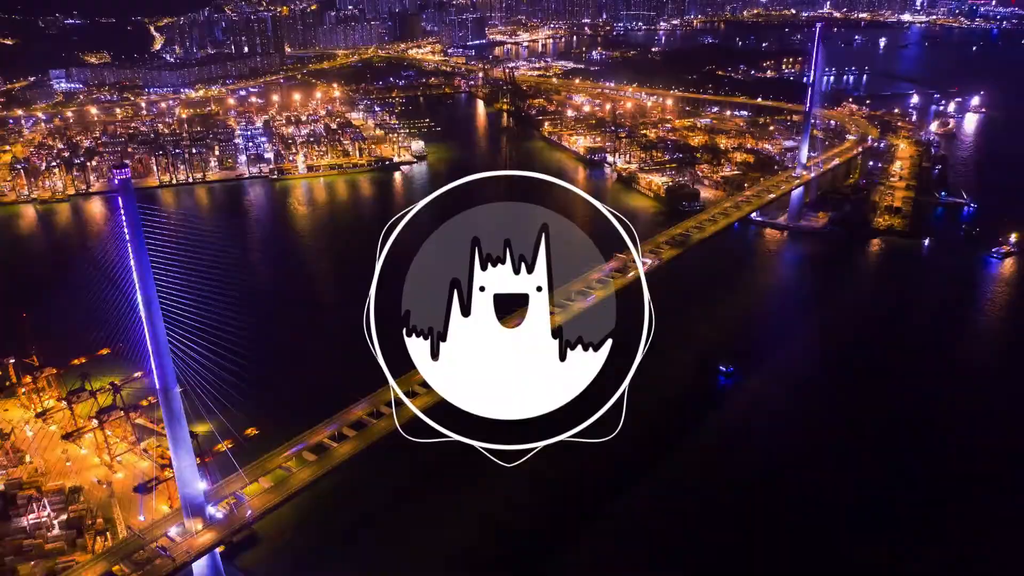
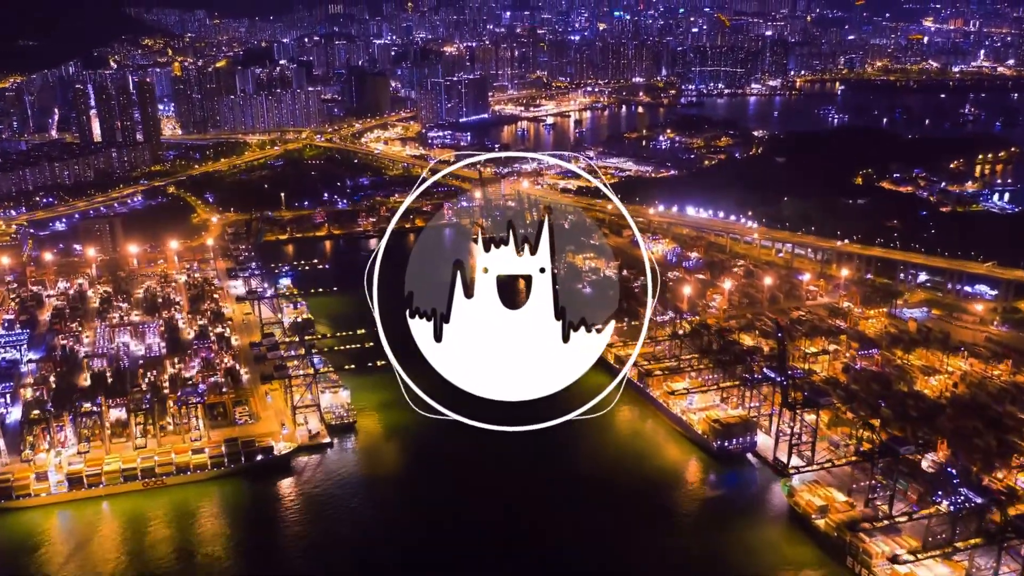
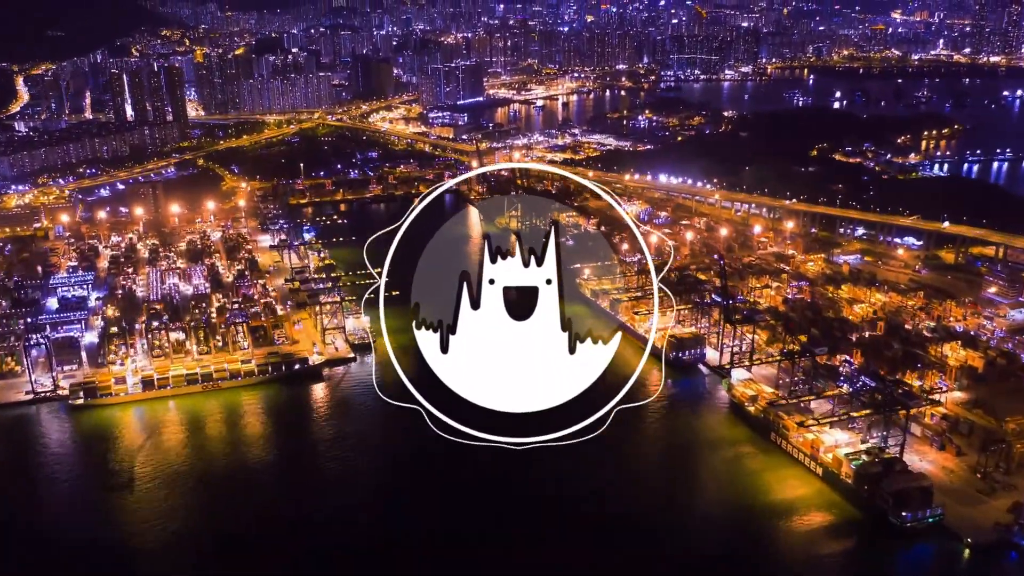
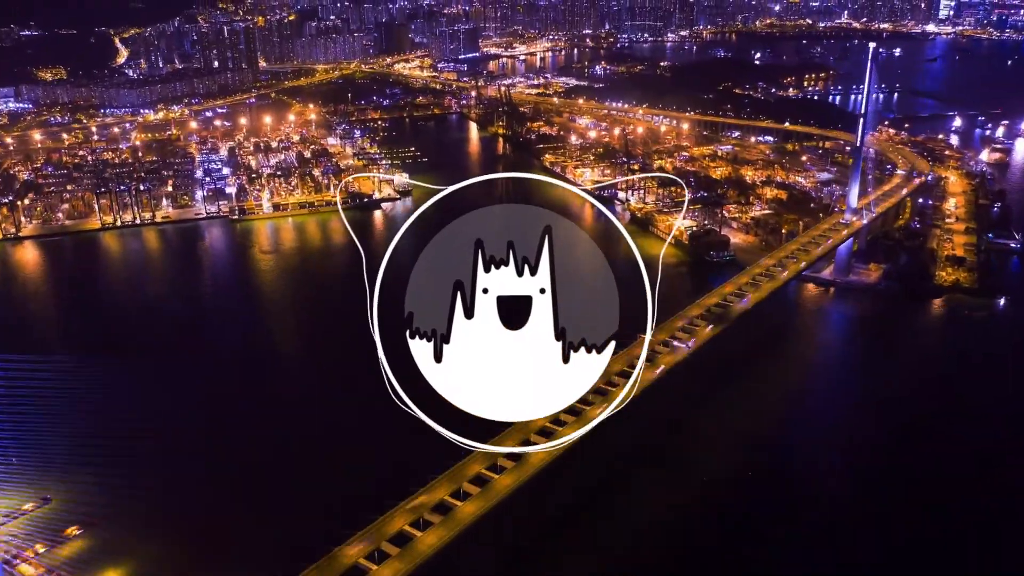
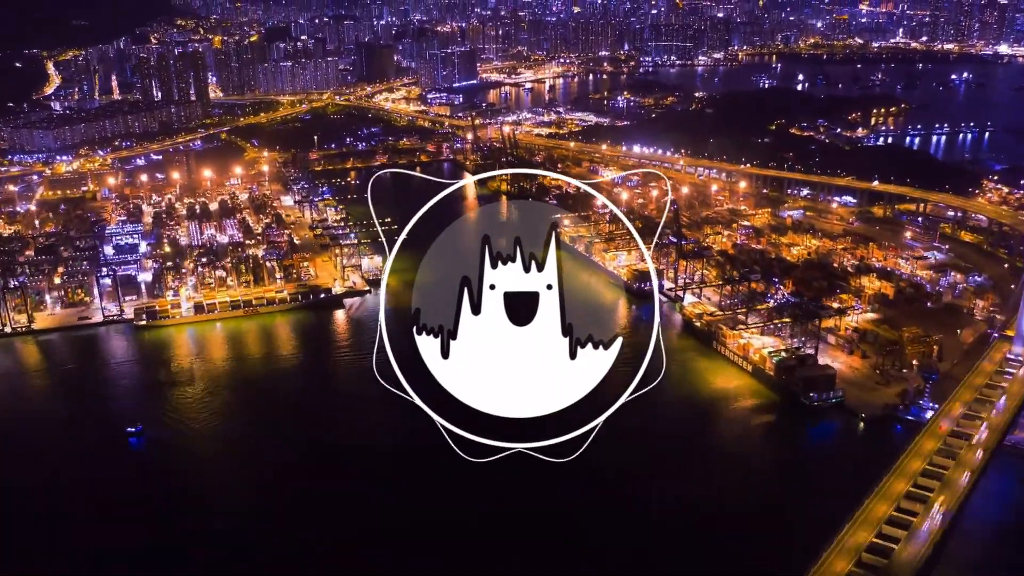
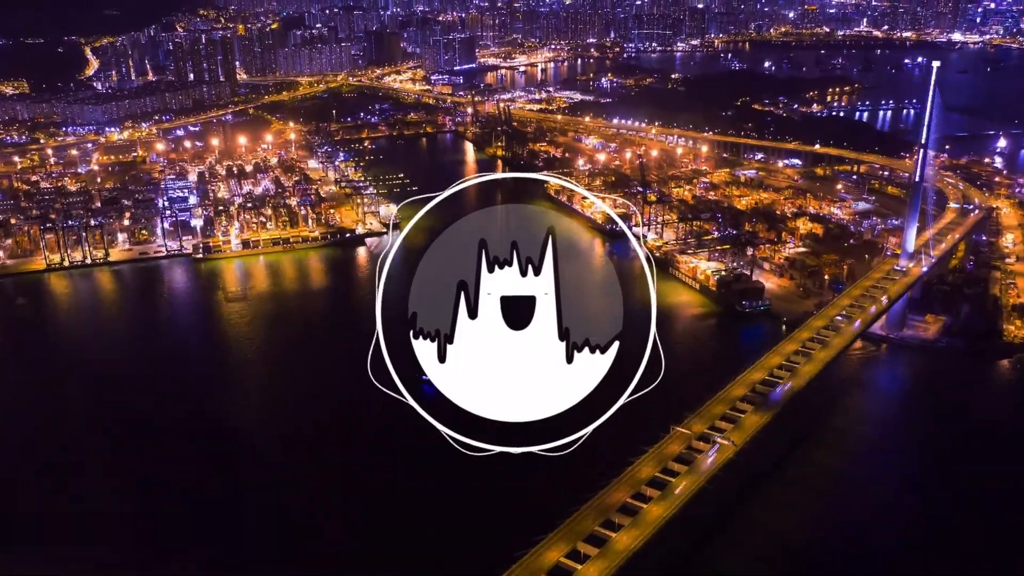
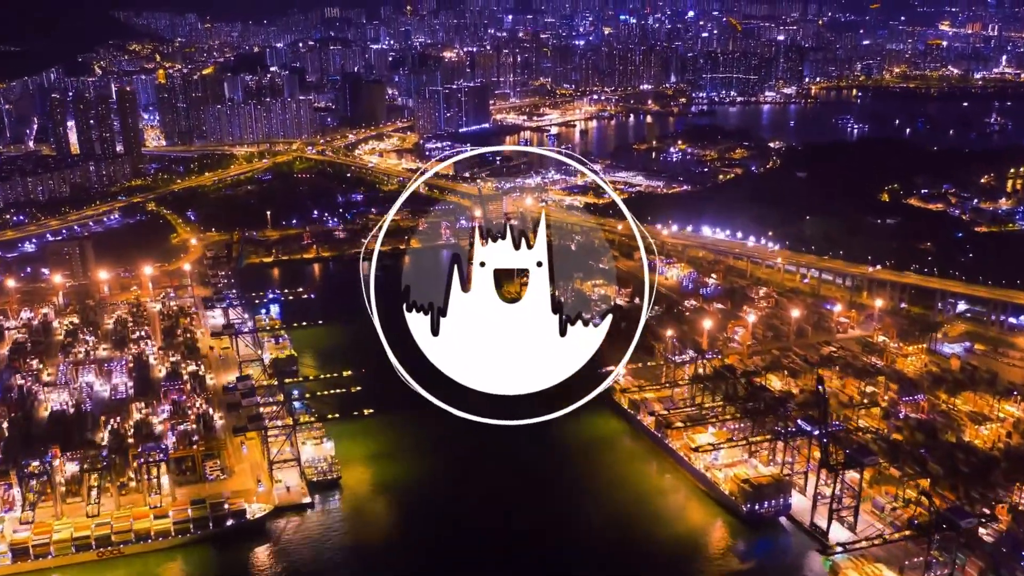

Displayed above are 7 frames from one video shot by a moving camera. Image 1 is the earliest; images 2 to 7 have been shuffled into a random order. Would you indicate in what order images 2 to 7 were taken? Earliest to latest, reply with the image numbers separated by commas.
4, 6, 5, 3, 2, 7
